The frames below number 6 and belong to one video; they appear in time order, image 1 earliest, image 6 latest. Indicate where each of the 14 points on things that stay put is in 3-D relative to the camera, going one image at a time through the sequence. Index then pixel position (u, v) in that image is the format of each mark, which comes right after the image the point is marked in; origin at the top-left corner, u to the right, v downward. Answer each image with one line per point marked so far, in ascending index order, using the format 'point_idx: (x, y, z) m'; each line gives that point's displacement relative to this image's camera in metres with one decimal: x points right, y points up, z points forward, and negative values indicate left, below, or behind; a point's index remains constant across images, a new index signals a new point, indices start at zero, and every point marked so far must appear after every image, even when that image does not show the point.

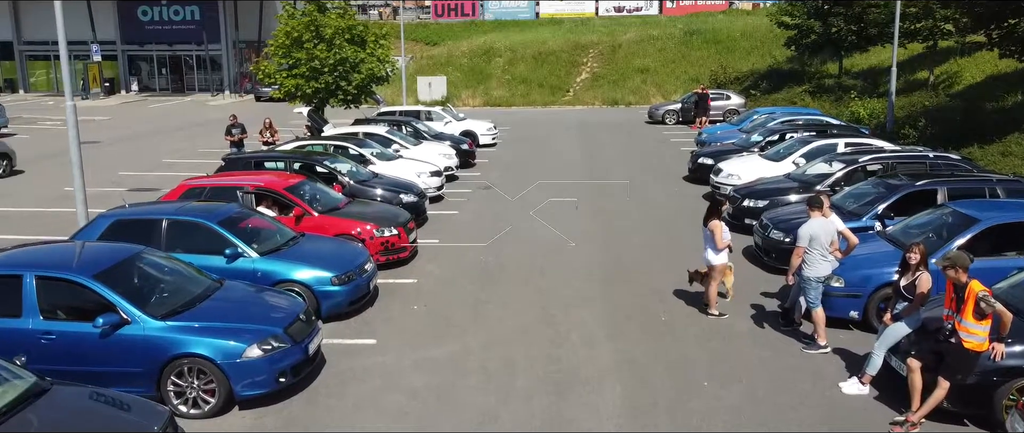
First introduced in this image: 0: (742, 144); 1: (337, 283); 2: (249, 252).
0: (+3.9, +1.3, +18.1) m
1: (-1.5, -0.6, +8.9) m
2: (-2.2, -0.3, +9.0) m
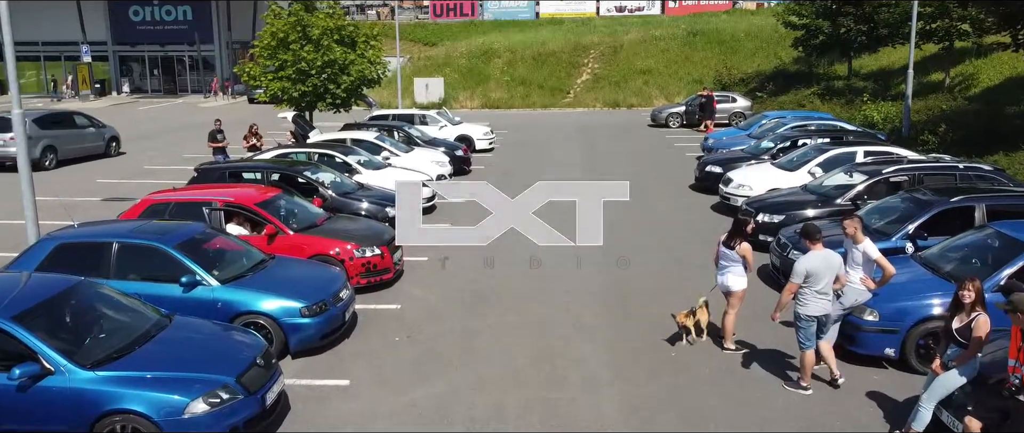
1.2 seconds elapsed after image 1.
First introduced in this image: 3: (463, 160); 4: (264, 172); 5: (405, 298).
0: (+3.9, +1.1, +17.1) m
1: (-1.5, -0.7, +7.9) m
2: (-2.3, -0.5, +8.0) m
3: (-0.9, +1.0, +19.4) m
4: (-2.9, +0.5, +12.4) m
5: (-1.0, -0.8, +10.1) m
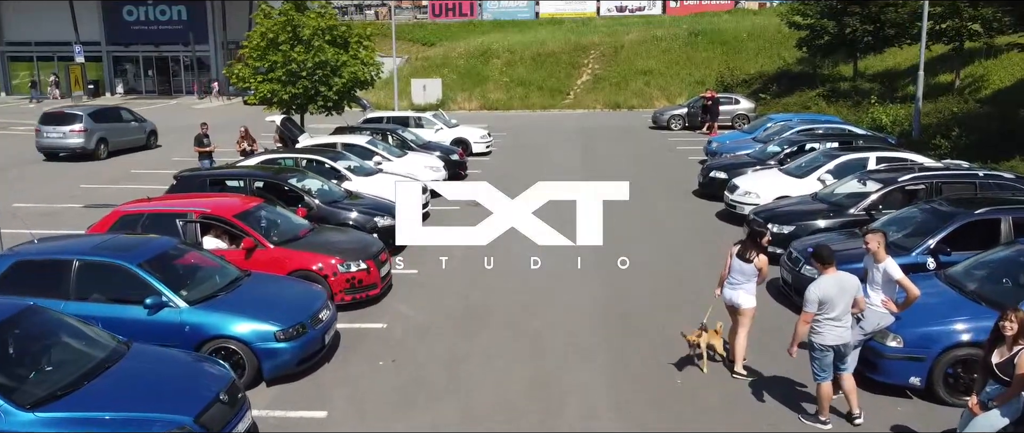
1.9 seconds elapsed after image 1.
0: (+3.8, +1.0, +16.5) m
1: (-1.6, -0.9, +7.3) m
2: (-2.4, -0.6, +7.4) m
3: (-0.9, +0.9, +18.8) m
4: (-3.0, +0.4, +11.8) m
5: (-1.1, -0.9, +9.5) m
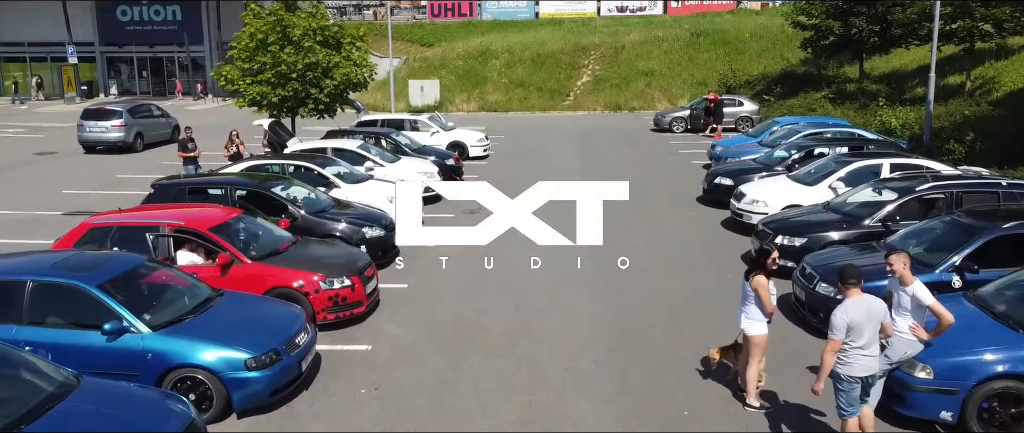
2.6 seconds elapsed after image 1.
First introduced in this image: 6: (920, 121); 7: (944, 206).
0: (+3.8, +0.8, +15.9) m
1: (-1.6, -1.0, +6.7) m
2: (-2.4, -0.7, +6.8) m
3: (-1.0, +0.8, +18.2) m
4: (-3.0, +0.3, +11.2) m
5: (-1.1, -1.0, +8.9) m
6: (+7.5, +1.8, +19.2) m
7: (+4.3, +0.1, +10.4) m
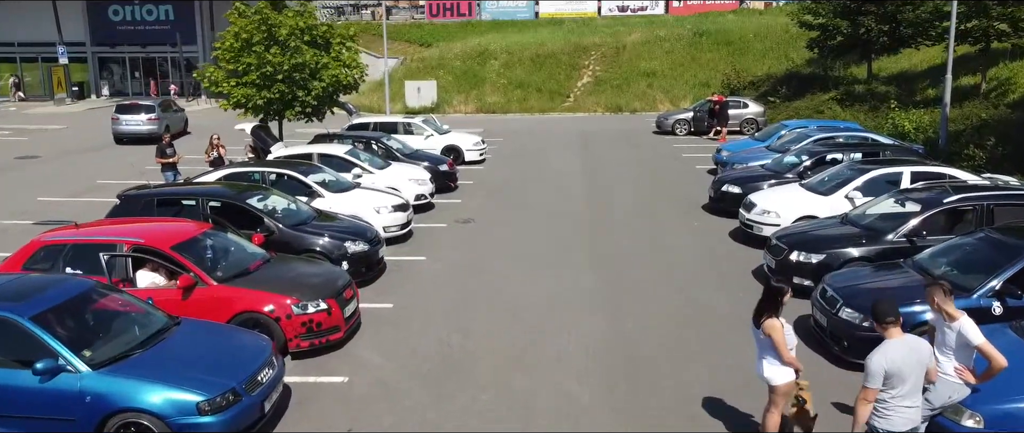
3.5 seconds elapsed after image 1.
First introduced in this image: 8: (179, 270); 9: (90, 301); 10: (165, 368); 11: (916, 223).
0: (+3.7, +0.7, +15.1) m
1: (-1.7, -1.1, +5.9) m
2: (-2.5, -0.8, +6.0) m
3: (-1.0, +0.7, +17.4) m
4: (-3.1, +0.2, +10.4) m
5: (-1.2, -1.1, +8.1) m
6: (+7.4, +1.6, +18.4) m
7: (+4.2, 0.0, +9.6) m
8: (-2.6, -0.4, +8.1) m
9: (-2.7, -0.5, +6.8) m
10: (-2.0, -0.9, +6.1) m
11: (+3.7, -0.1, +9.7) m
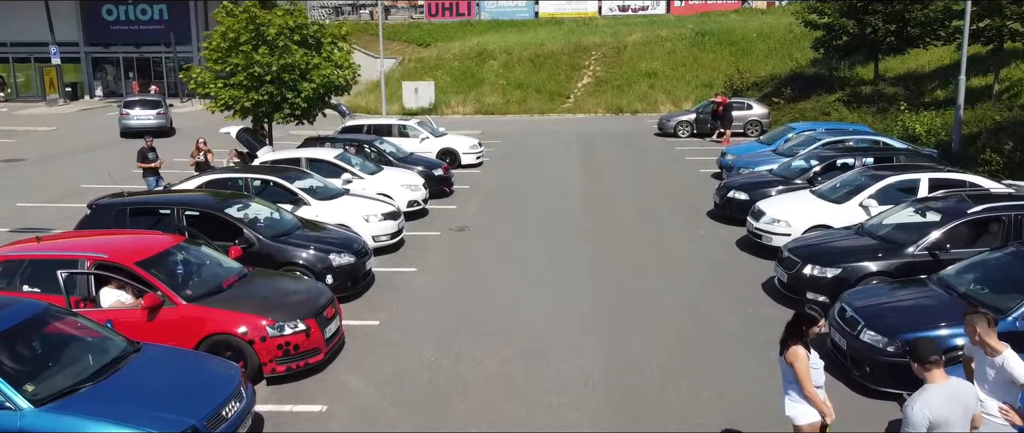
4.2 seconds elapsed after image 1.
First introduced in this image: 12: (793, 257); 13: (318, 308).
0: (+3.7, +0.6, +14.5) m
1: (-1.8, -1.2, +5.3) m
2: (-2.5, -0.9, +5.4) m
3: (-1.1, +0.6, +16.8) m
4: (-3.1, +0.1, +9.8) m
5: (-1.2, -1.2, +7.5) m
6: (+7.4, +1.5, +17.8) m
7: (+4.2, -0.1, +9.0) m
8: (-2.6, -0.5, +7.5) m
9: (-2.8, -0.6, +6.2) m
10: (-2.1, -1.0, +5.5) m
11: (+3.7, -0.2, +9.1) m
12: (+2.5, -0.4, +9.5) m
13: (-1.5, -0.7, +7.9) m
